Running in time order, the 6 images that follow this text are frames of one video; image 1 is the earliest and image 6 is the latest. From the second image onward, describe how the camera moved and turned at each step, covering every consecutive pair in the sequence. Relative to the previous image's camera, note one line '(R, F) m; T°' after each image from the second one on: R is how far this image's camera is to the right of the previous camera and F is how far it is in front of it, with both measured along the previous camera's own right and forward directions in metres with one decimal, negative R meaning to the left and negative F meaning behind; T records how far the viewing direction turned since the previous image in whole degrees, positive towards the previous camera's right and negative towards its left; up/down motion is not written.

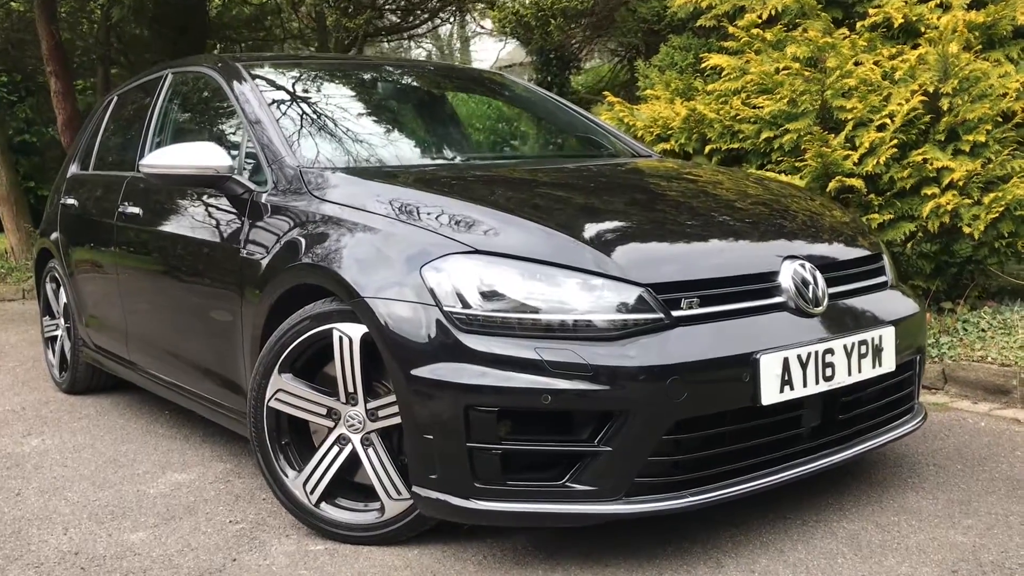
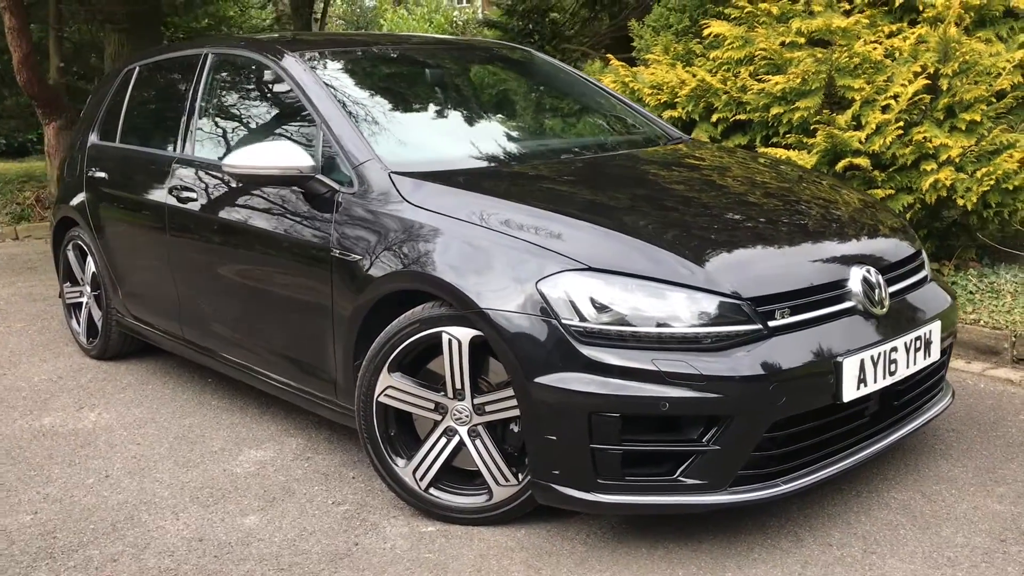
(-0.5, -0.2) m; +4°
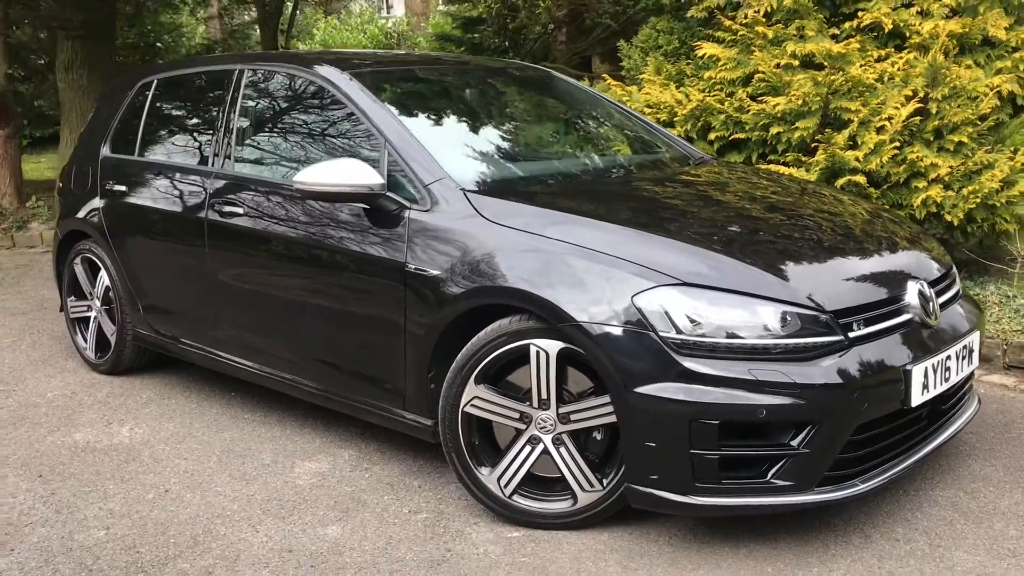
(-0.5, -0.1) m; +5°
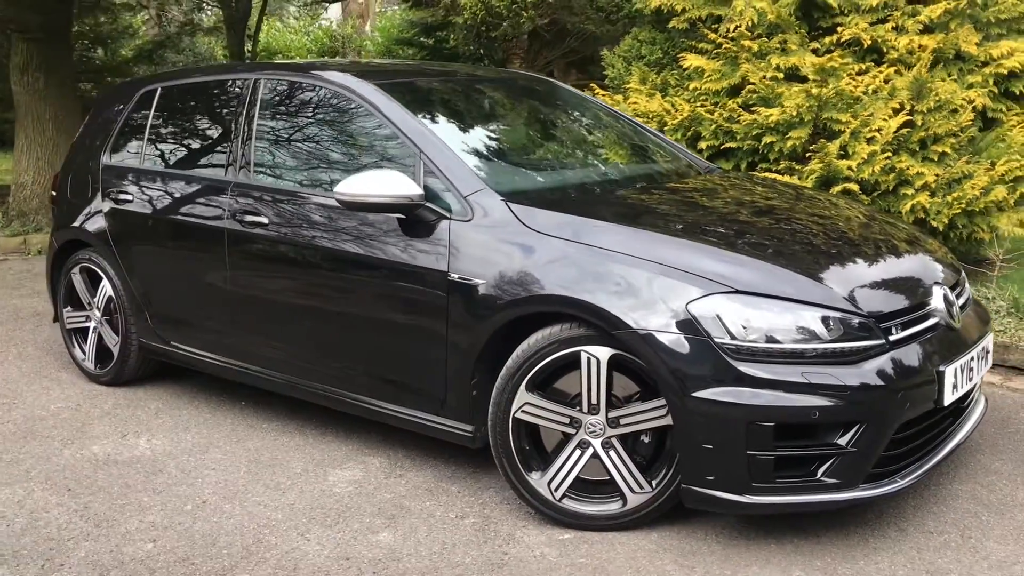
(-0.3, -0.1) m; +4°
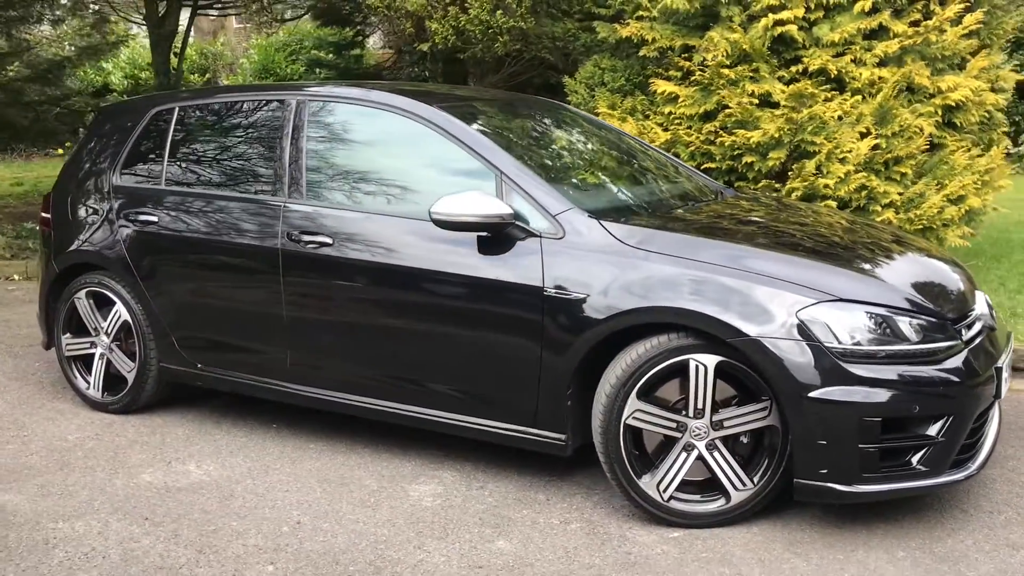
(-0.8, -0.1) m; +8°
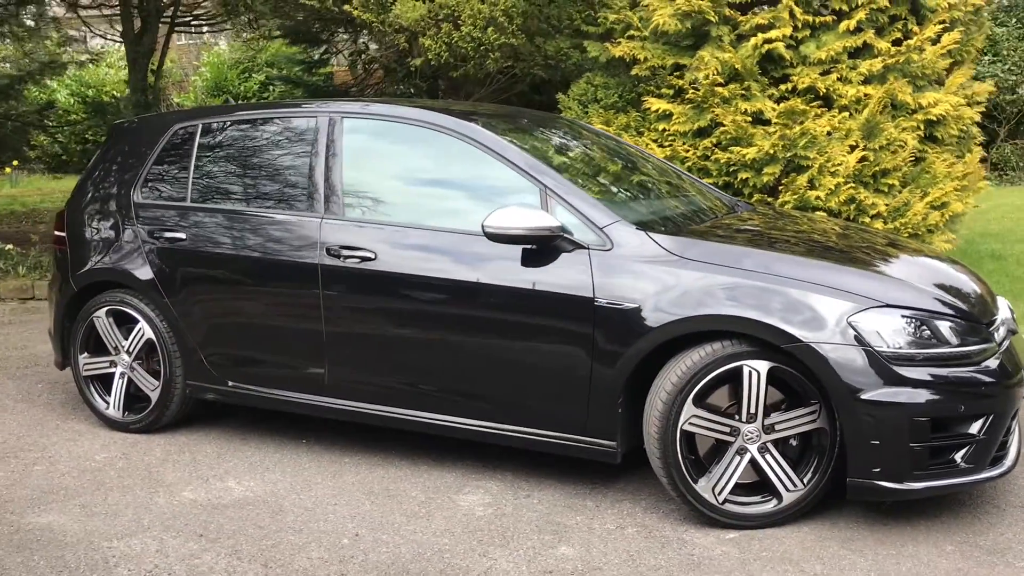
(-0.4, -0.1) m; +3°
